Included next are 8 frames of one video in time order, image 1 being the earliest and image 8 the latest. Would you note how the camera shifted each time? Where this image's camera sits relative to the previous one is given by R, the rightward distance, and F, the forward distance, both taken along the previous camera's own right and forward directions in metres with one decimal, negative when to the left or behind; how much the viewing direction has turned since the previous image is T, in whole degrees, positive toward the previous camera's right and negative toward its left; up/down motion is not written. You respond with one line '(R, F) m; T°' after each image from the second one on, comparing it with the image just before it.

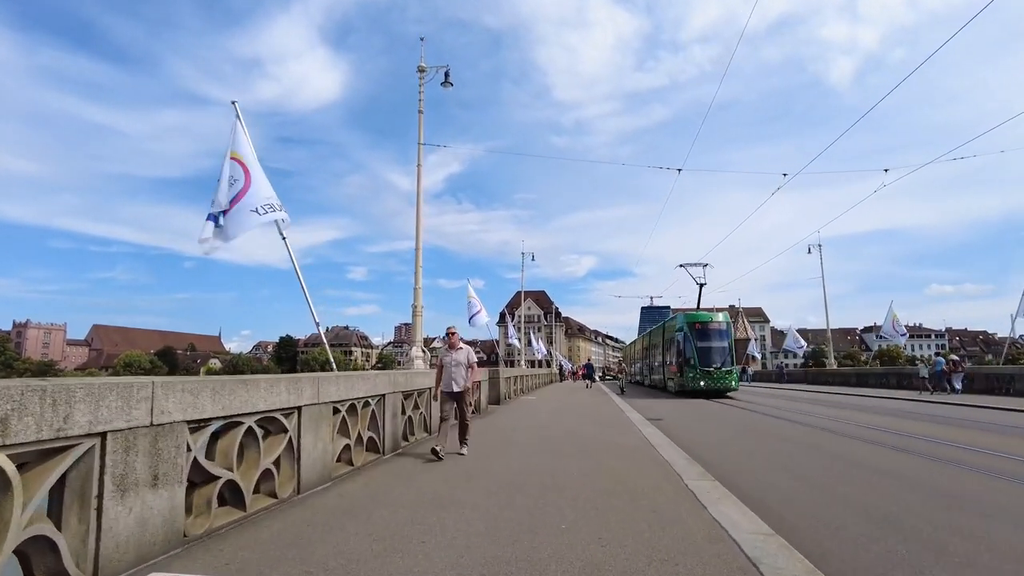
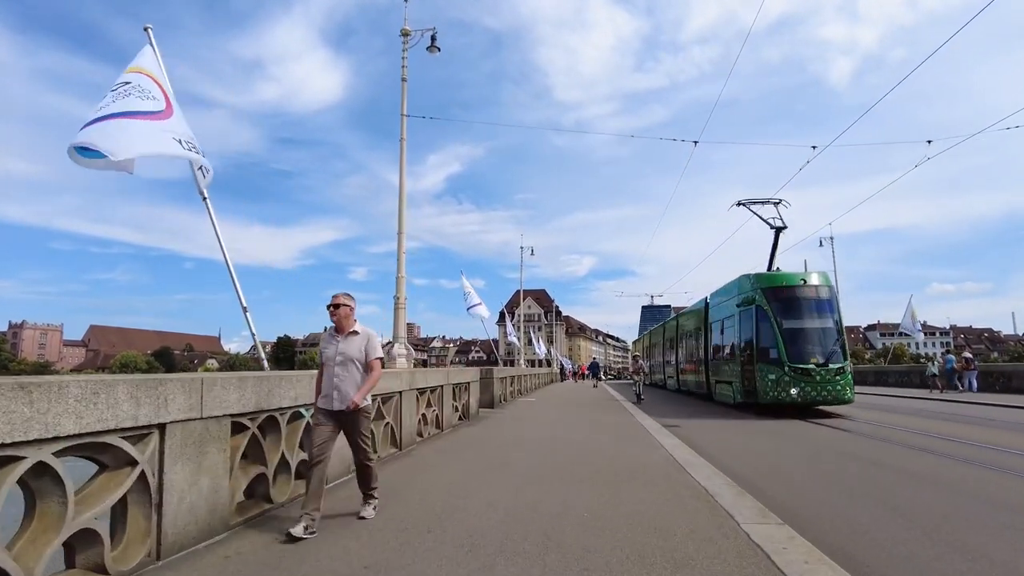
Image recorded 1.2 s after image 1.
(+0.2, +2.3) m; 0°
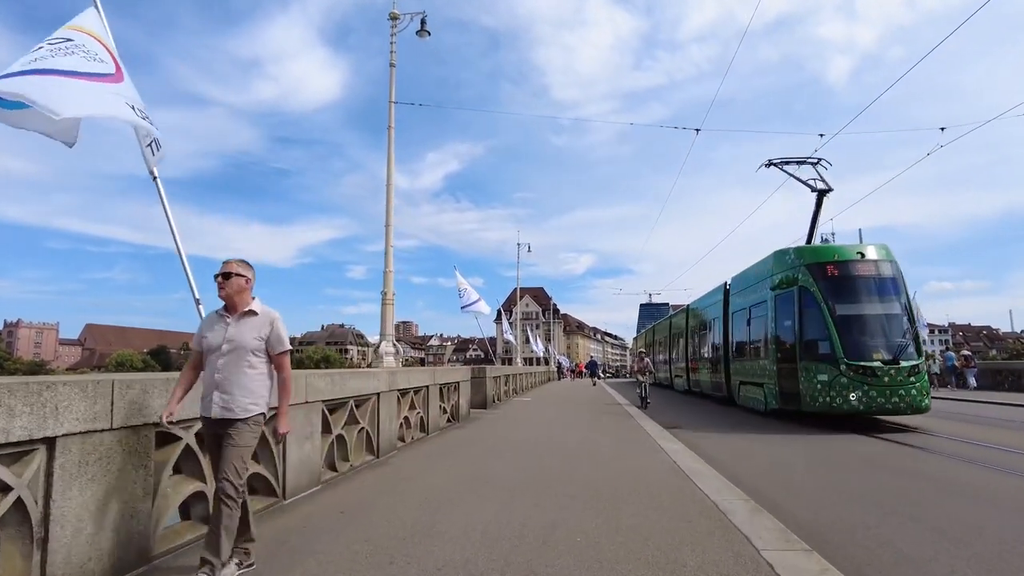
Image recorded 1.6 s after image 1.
(+0.2, +0.8) m; 0°
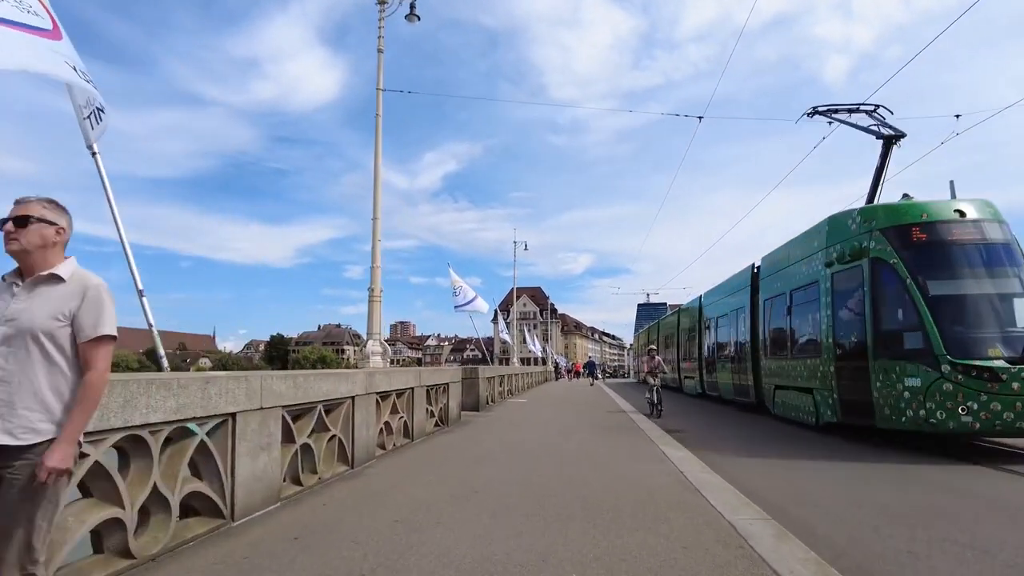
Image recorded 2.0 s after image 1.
(+0.1, +0.8) m; 0°
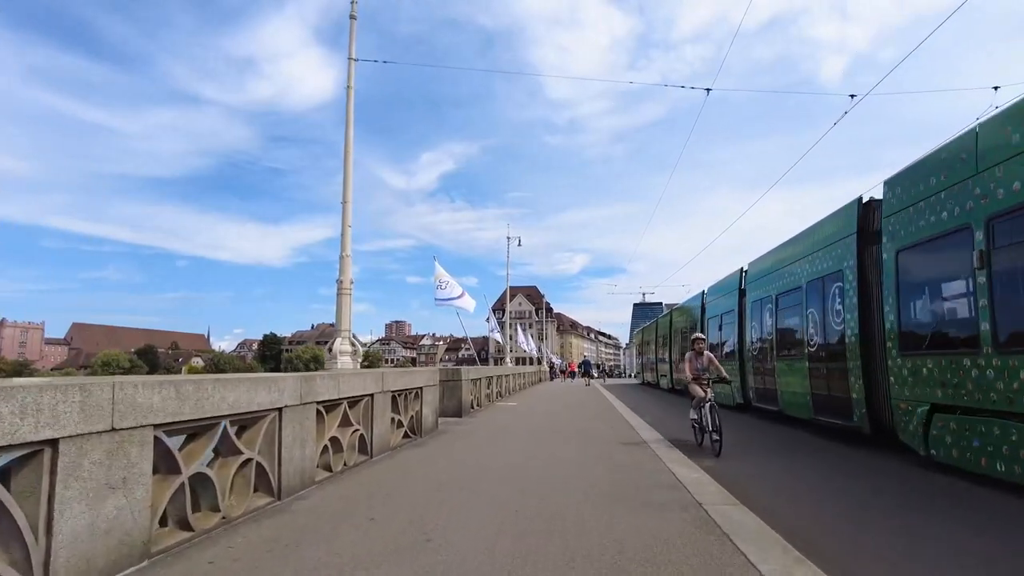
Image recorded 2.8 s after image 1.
(+0.3, +1.7) m; 0°
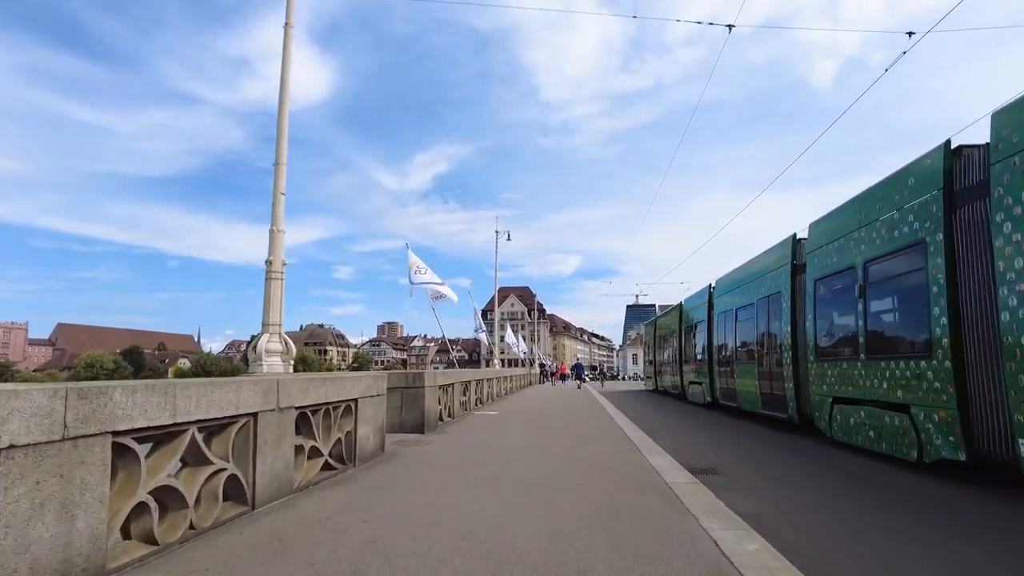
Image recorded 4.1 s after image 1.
(+0.4, +2.9) m; +1°
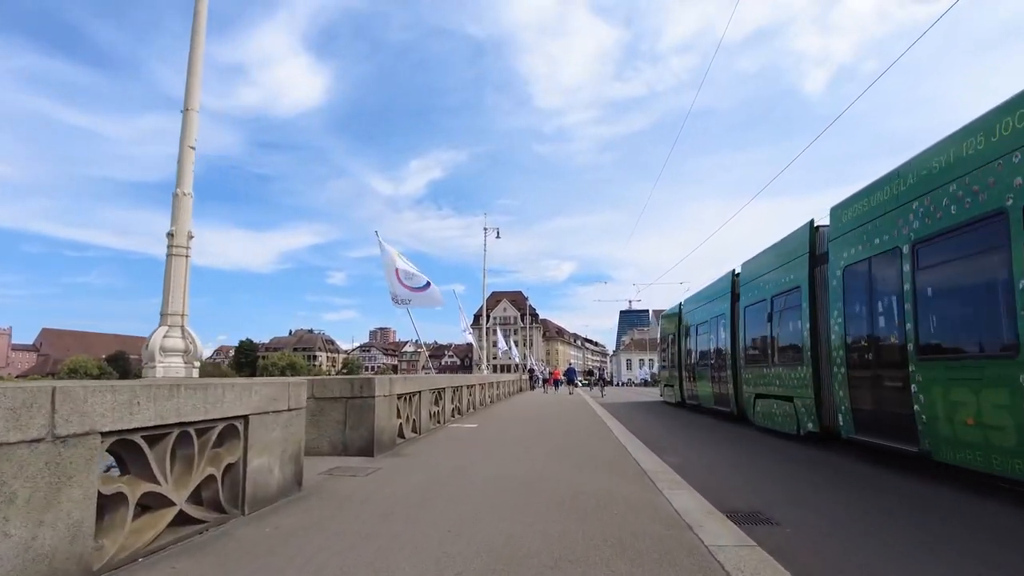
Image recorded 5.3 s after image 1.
(+0.3, +2.6) m; +1°
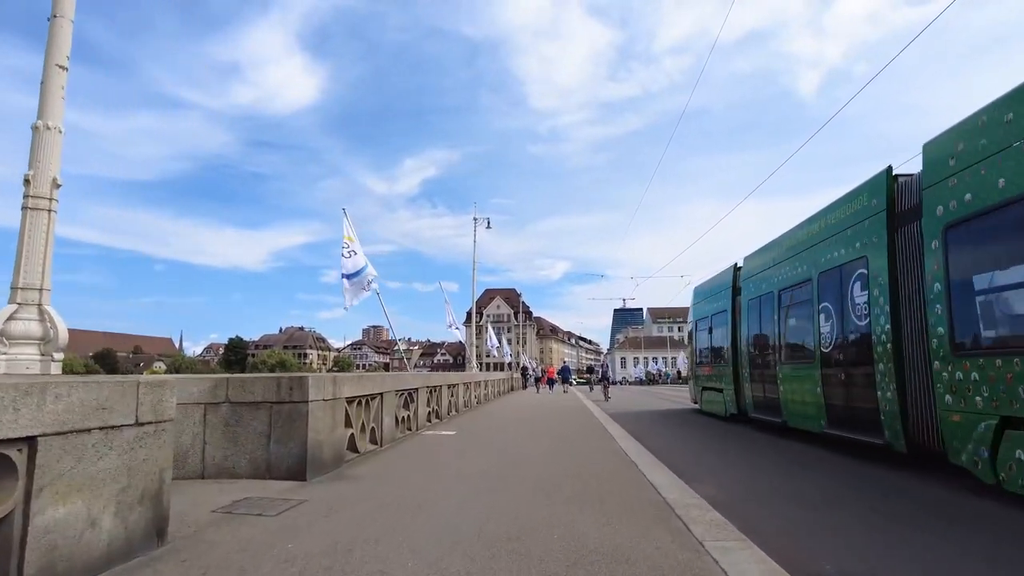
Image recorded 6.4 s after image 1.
(+0.2, +2.2) m; +1°
